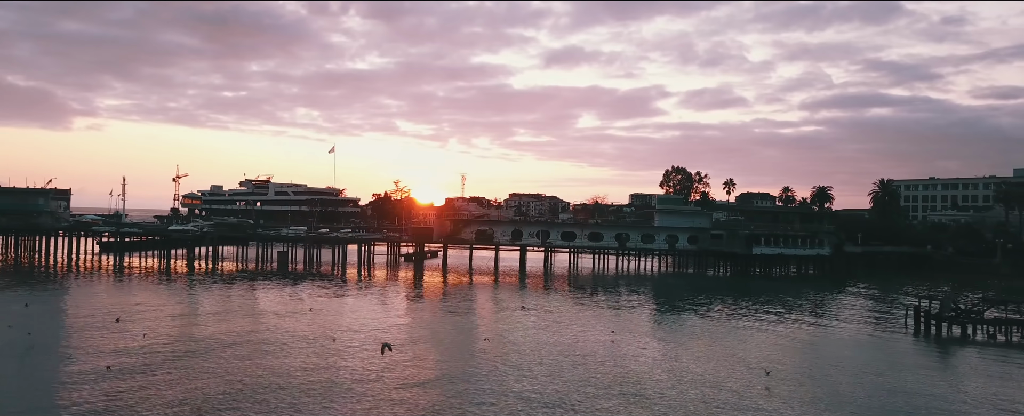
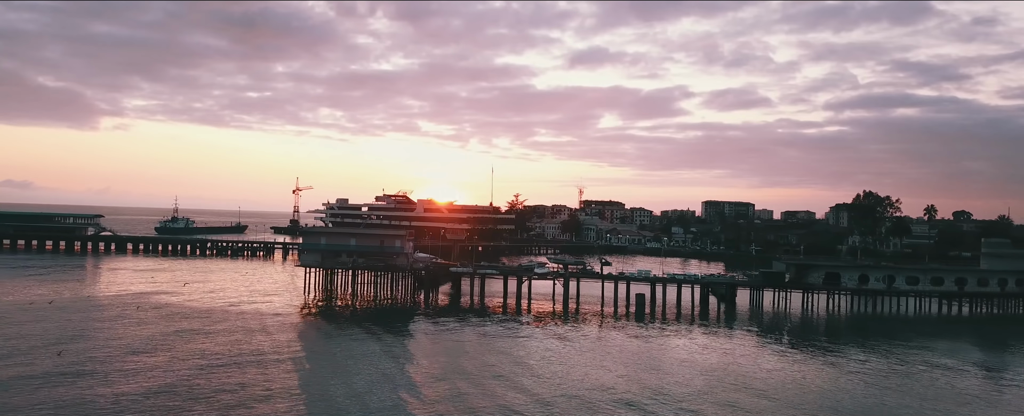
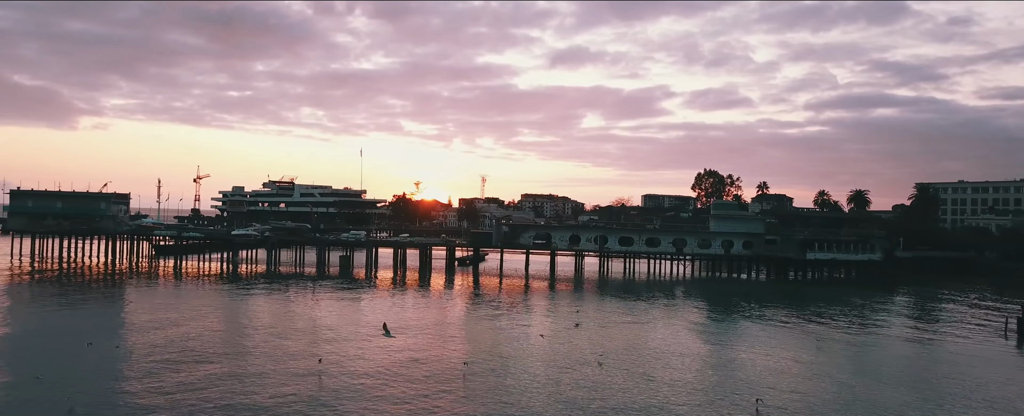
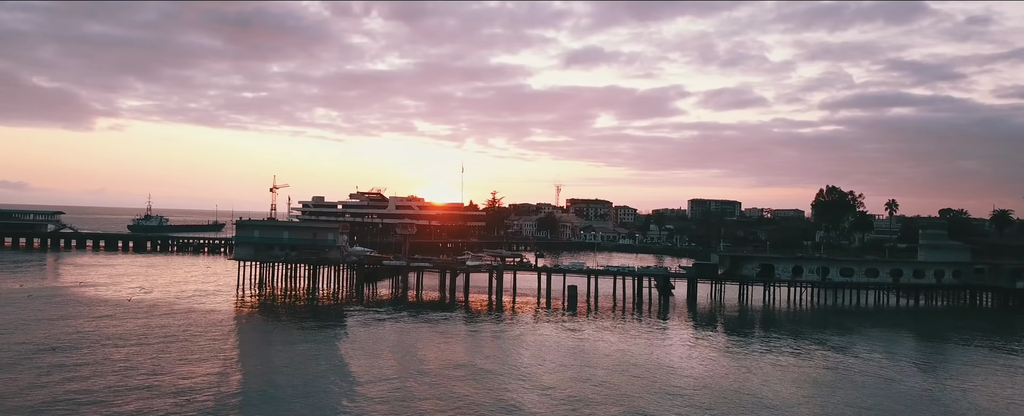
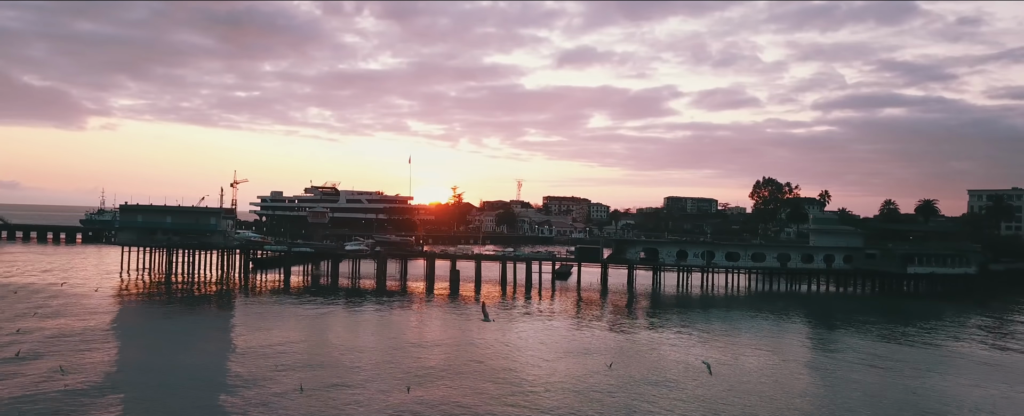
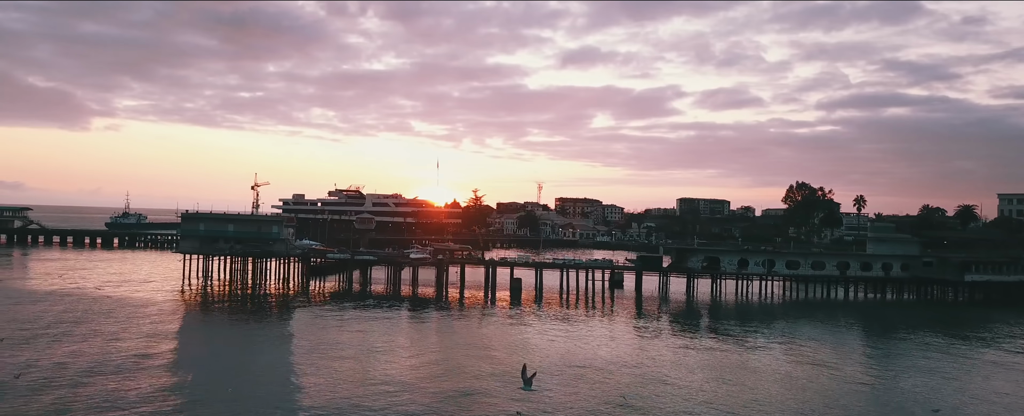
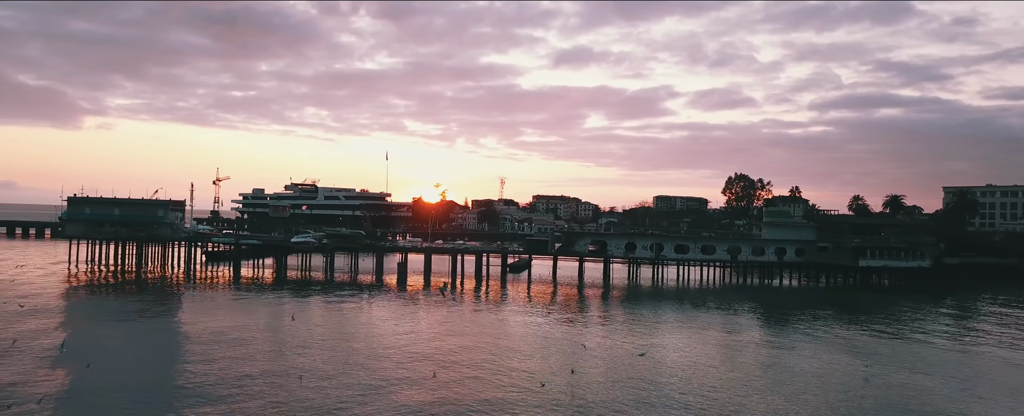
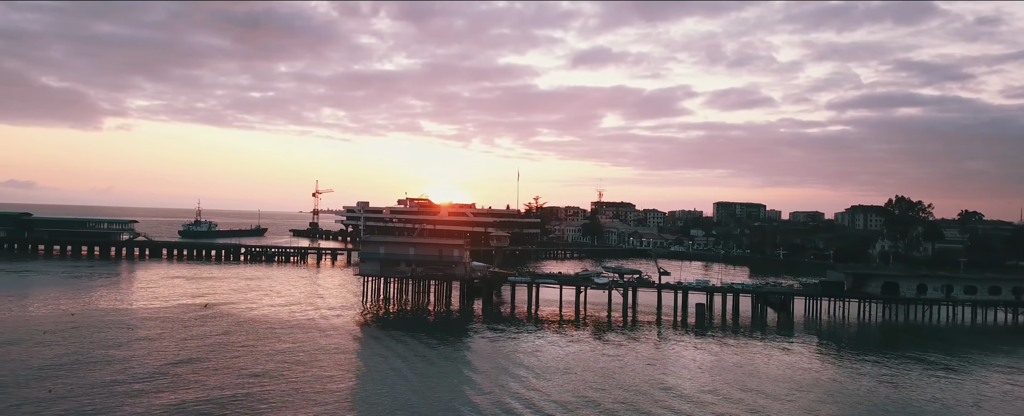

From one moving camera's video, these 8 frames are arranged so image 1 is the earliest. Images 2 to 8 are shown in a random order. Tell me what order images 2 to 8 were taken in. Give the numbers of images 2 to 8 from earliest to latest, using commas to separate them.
3, 7, 5, 6, 4, 2, 8
